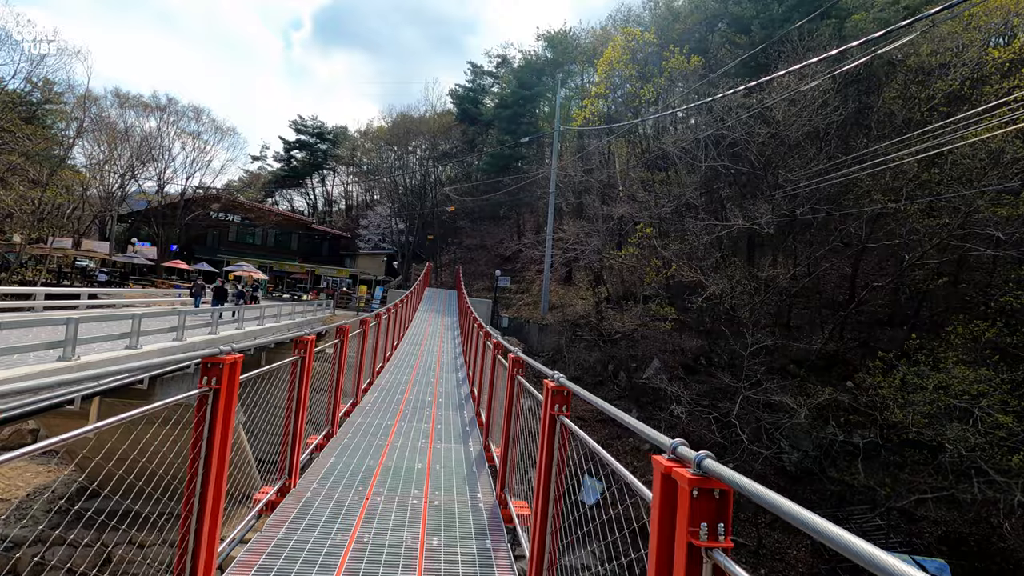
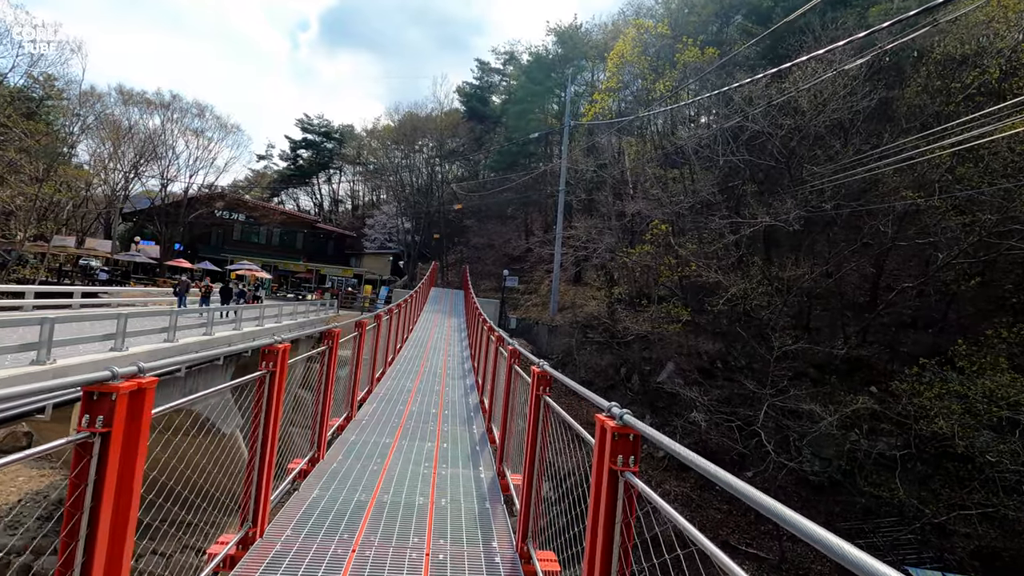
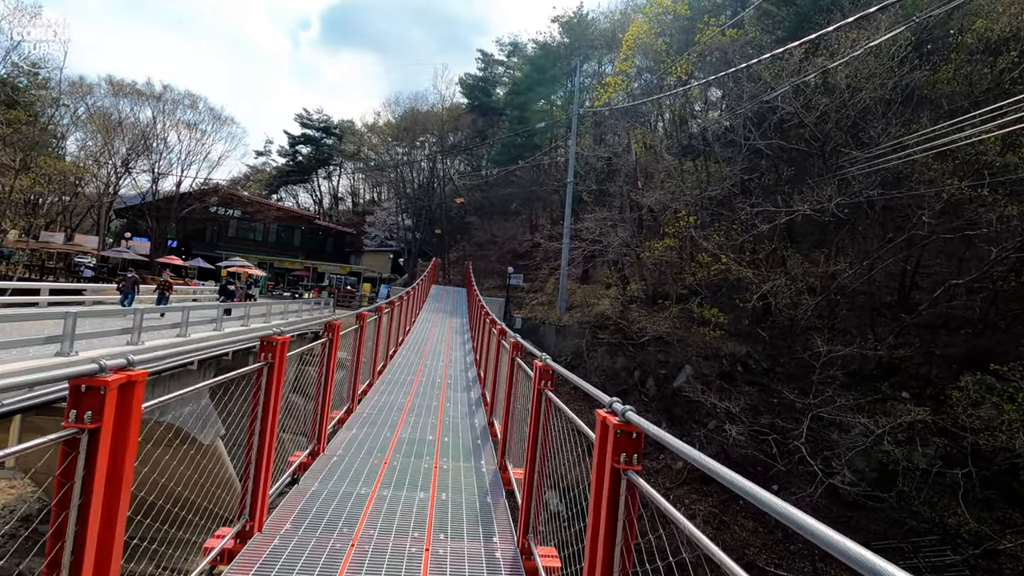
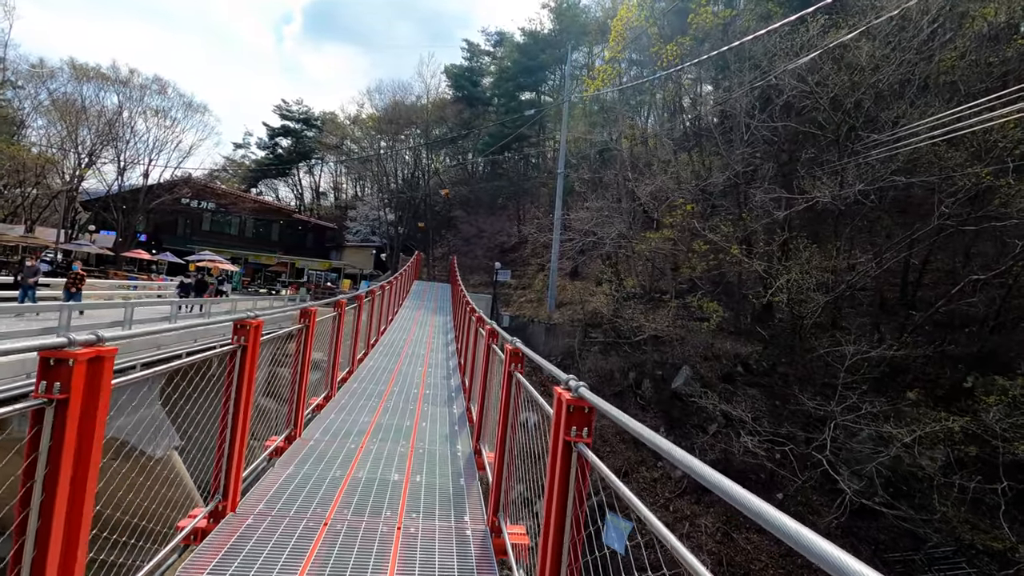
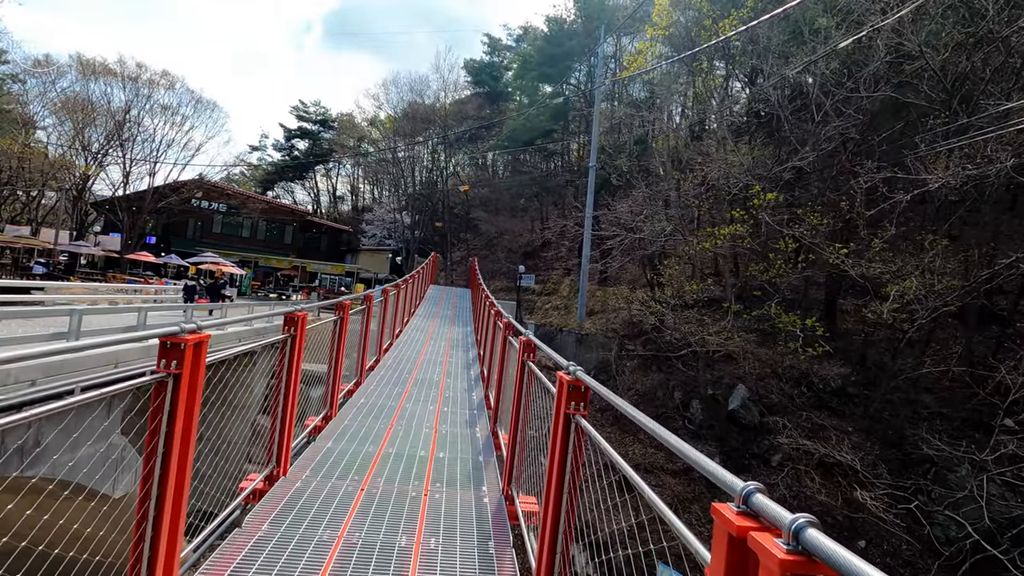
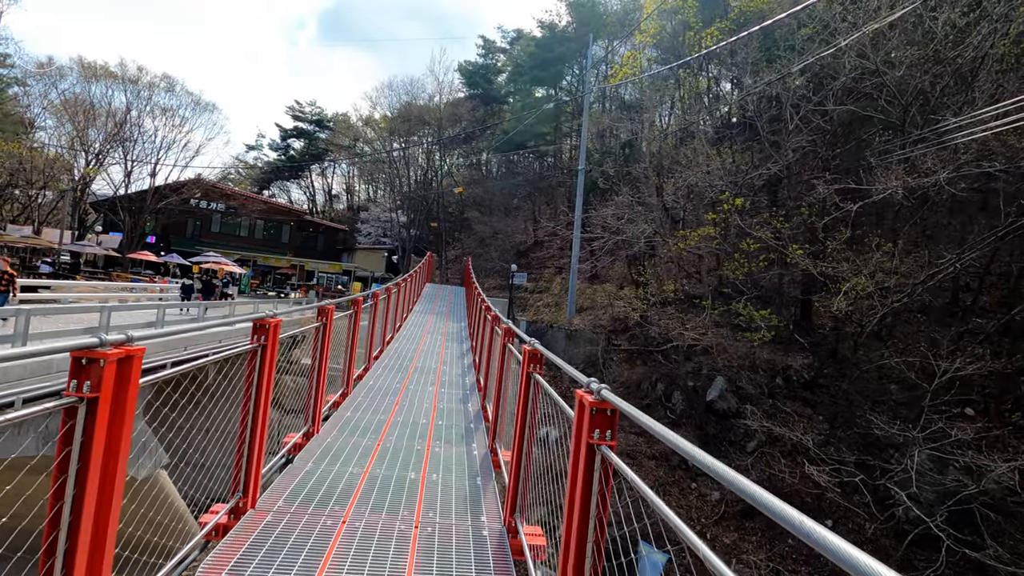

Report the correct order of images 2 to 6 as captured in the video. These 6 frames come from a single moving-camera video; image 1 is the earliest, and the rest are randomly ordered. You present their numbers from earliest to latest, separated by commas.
2, 3, 4, 6, 5
